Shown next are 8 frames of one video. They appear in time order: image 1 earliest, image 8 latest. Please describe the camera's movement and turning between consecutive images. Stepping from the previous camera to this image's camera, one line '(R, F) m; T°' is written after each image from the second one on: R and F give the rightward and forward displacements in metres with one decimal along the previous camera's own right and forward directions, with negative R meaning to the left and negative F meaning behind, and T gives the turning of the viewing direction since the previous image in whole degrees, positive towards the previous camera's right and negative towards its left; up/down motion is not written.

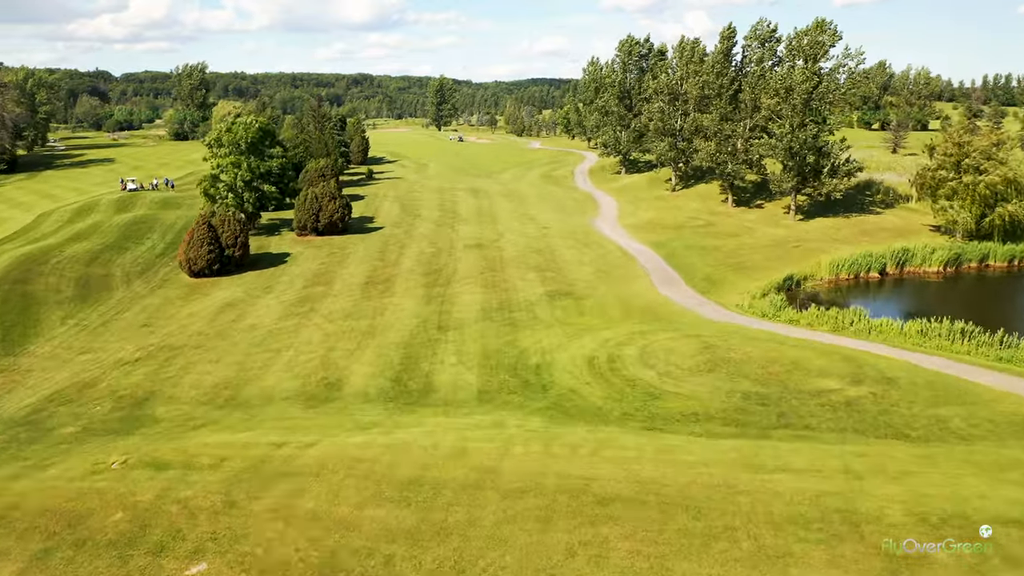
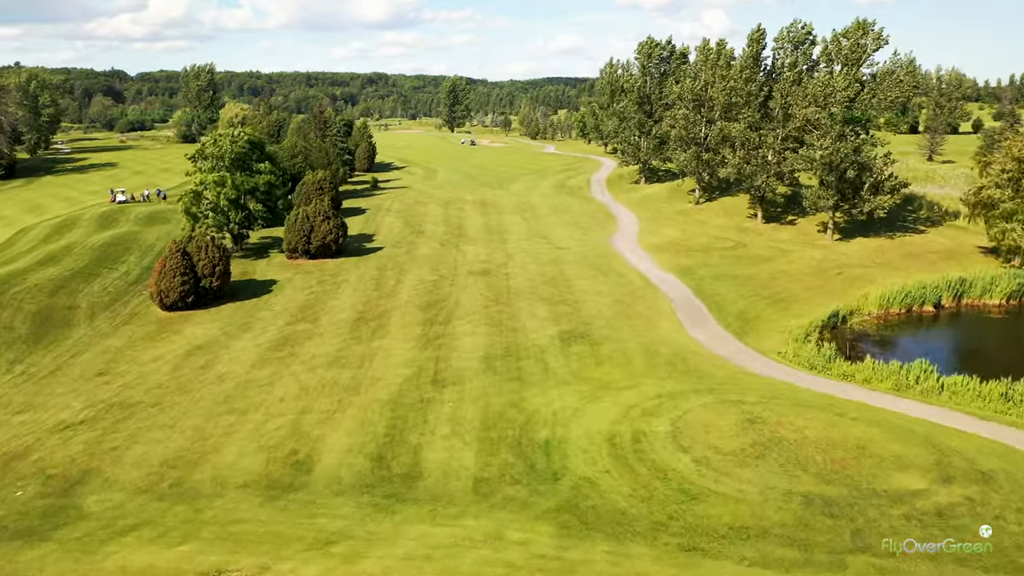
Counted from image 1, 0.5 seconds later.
(+0.2, +4.2) m; -1°
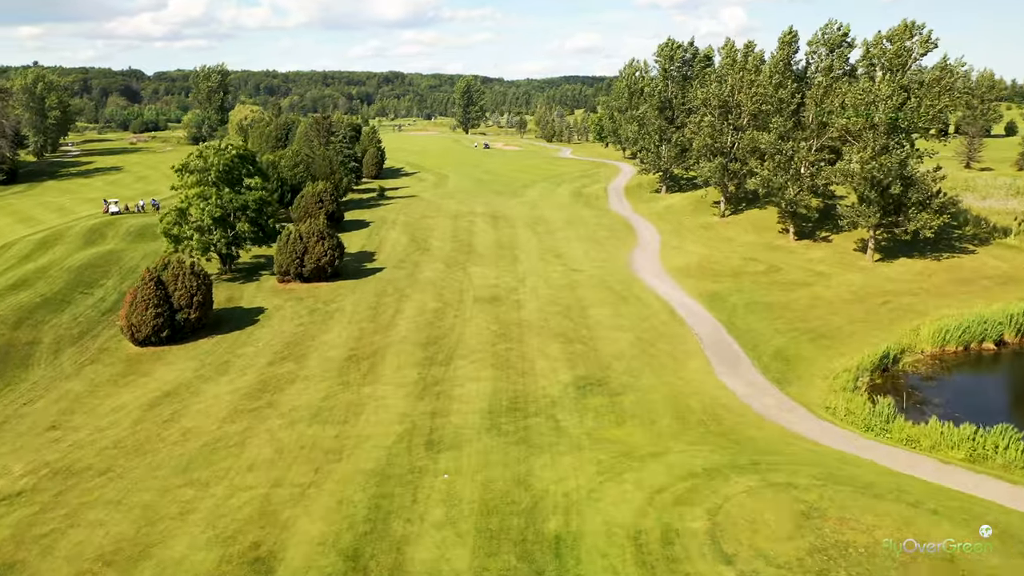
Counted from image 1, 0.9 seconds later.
(+0.2, +3.6) m; -1°
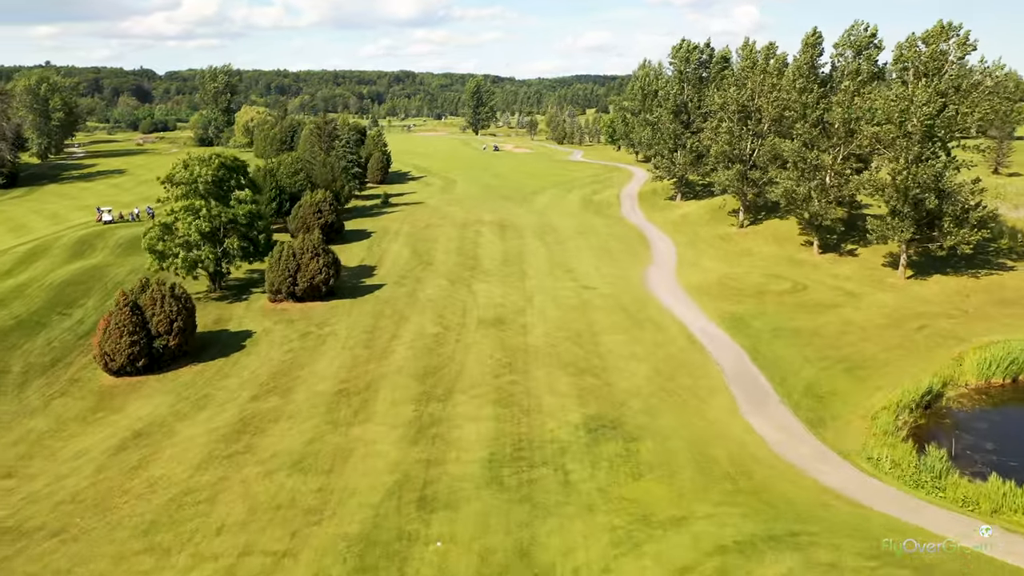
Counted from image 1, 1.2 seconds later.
(+0.2, +2.5) m; -1°
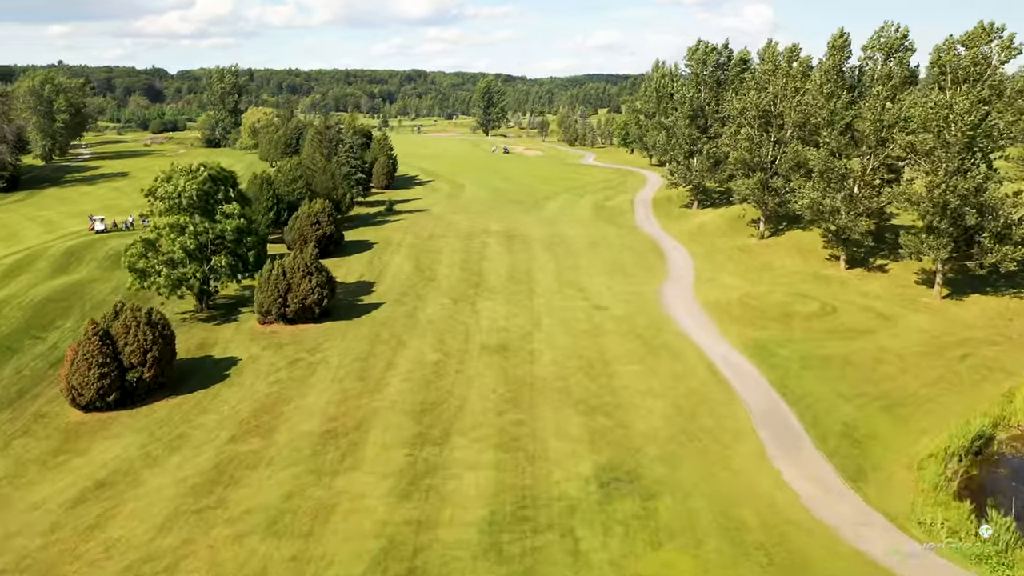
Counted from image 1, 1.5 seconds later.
(+0.2, +2.6) m; -1°
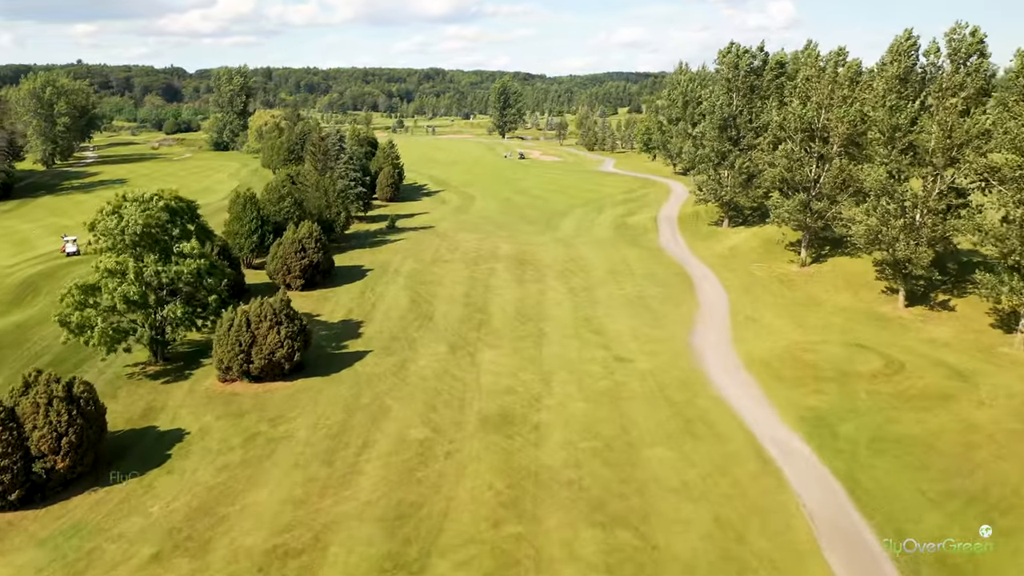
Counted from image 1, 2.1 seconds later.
(+0.5, +5.4) m; -1°
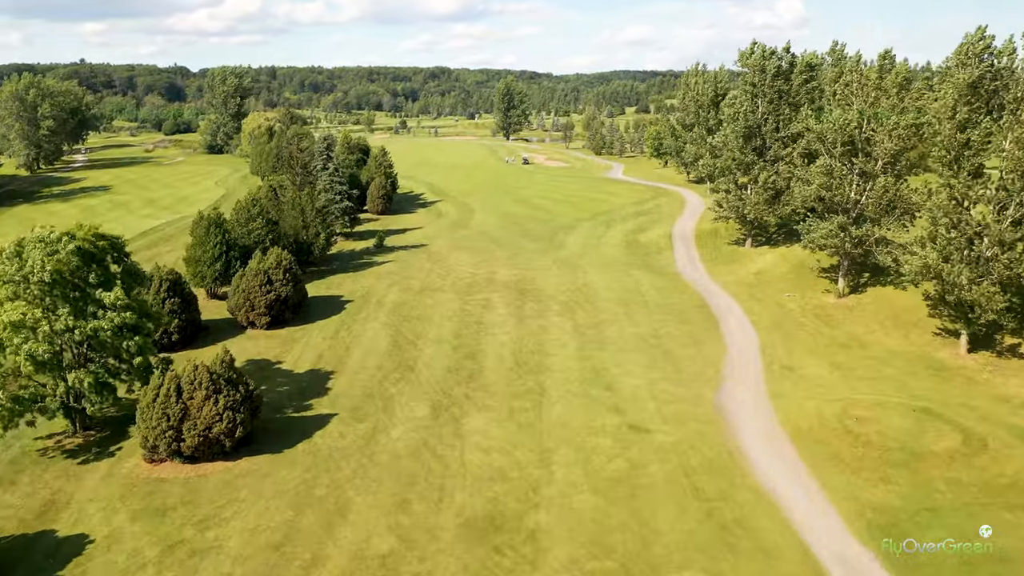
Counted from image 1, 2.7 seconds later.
(+0.4, +5.5) m; 0°
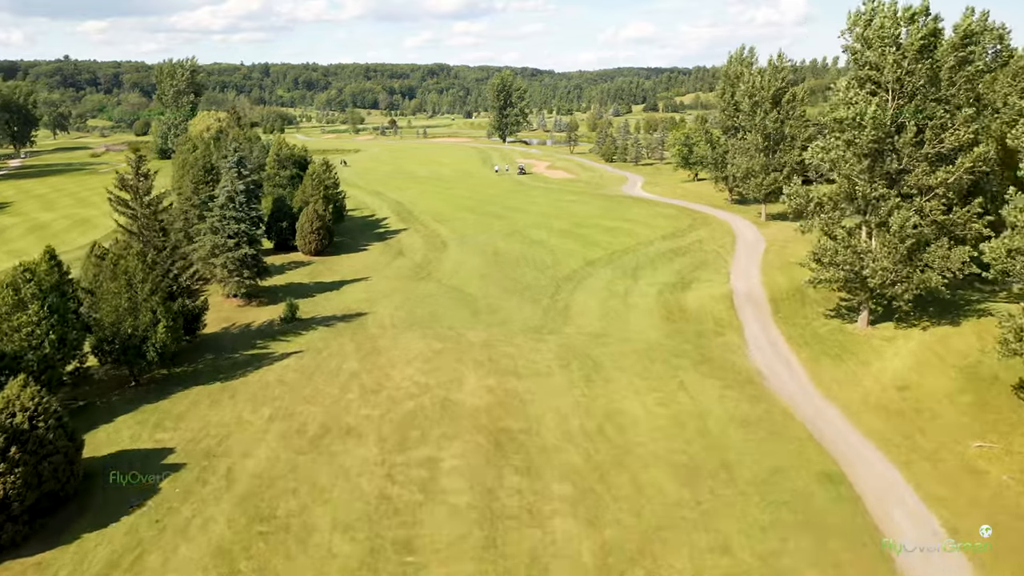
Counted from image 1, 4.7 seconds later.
(+0.9, +18.9) m; 0°
